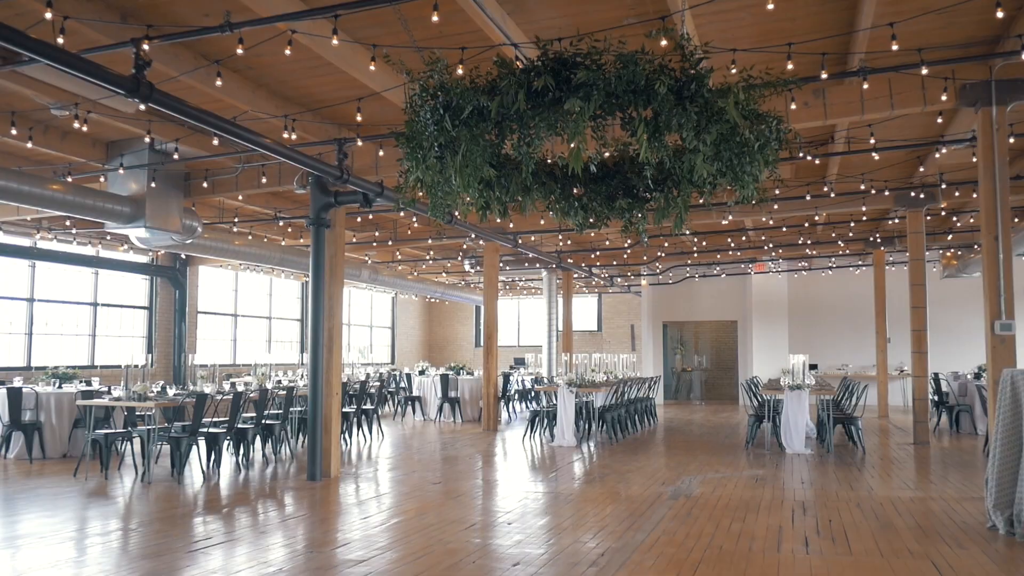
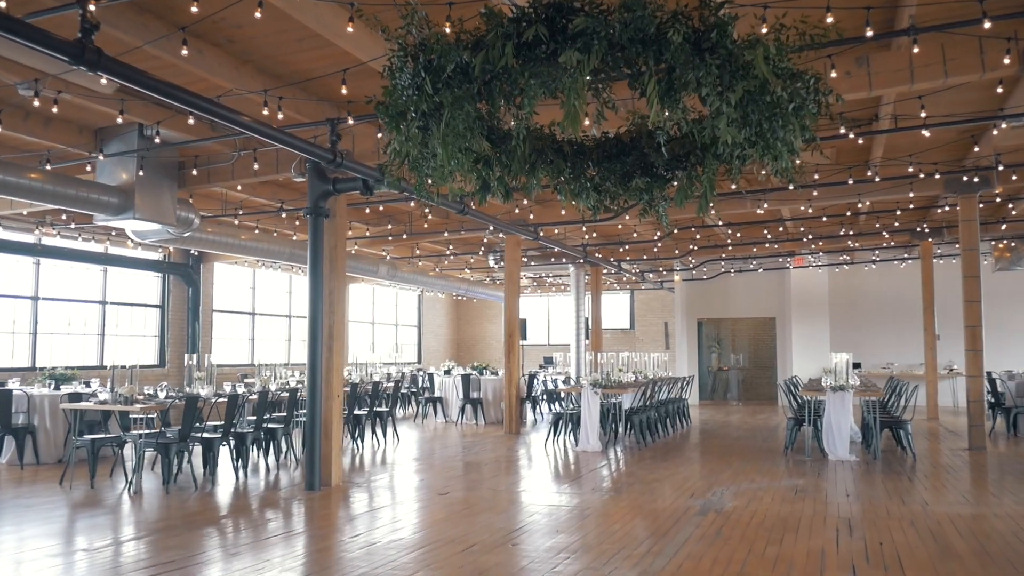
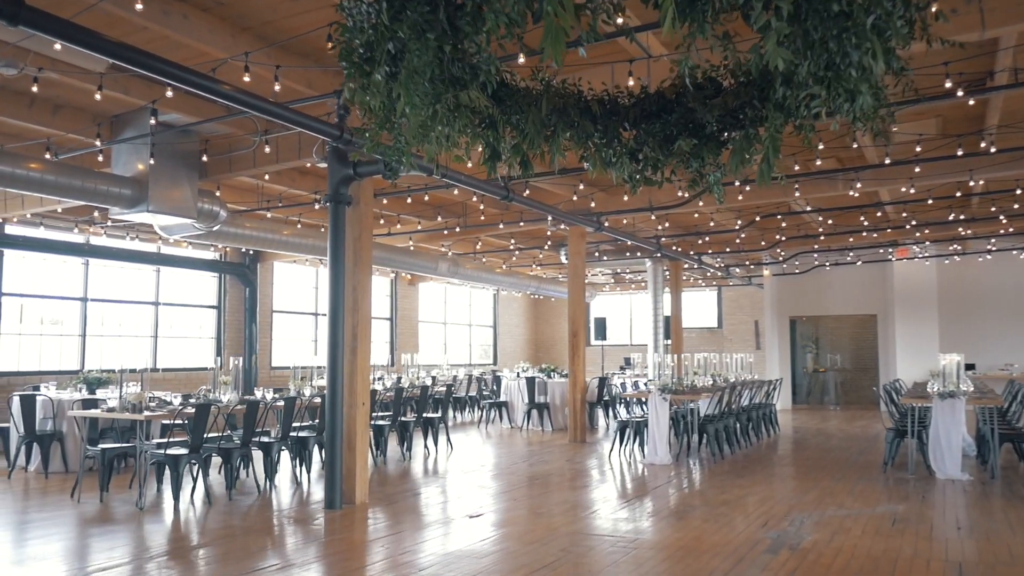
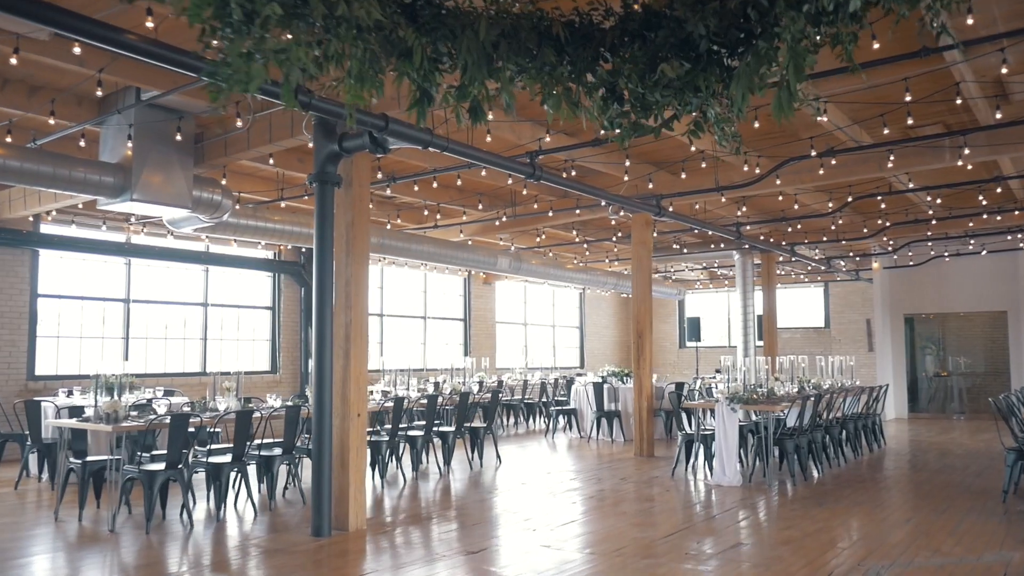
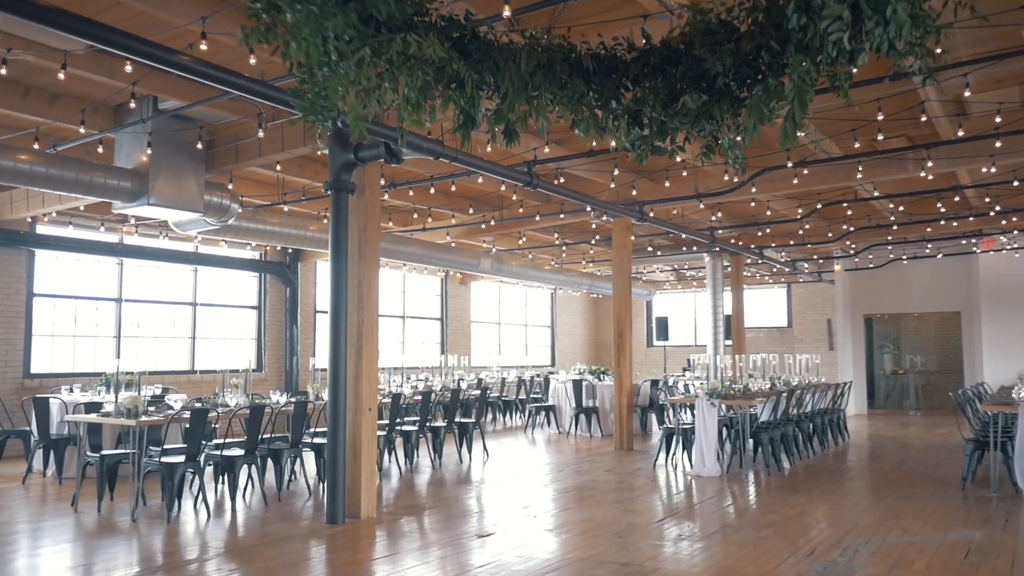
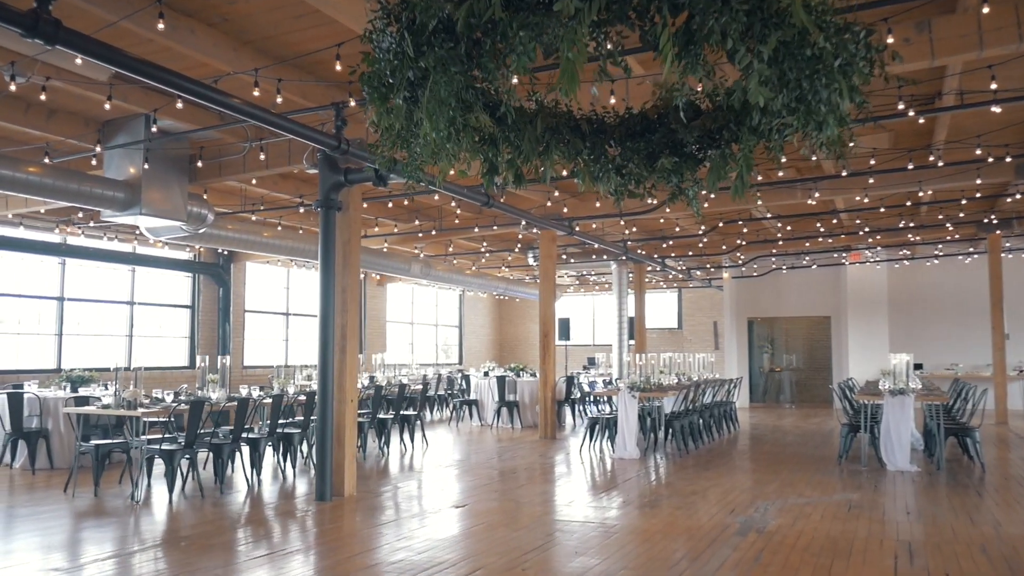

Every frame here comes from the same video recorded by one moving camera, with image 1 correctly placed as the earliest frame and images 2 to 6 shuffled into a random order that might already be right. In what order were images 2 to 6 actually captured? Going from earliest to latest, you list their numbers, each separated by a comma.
2, 6, 3, 5, 4
